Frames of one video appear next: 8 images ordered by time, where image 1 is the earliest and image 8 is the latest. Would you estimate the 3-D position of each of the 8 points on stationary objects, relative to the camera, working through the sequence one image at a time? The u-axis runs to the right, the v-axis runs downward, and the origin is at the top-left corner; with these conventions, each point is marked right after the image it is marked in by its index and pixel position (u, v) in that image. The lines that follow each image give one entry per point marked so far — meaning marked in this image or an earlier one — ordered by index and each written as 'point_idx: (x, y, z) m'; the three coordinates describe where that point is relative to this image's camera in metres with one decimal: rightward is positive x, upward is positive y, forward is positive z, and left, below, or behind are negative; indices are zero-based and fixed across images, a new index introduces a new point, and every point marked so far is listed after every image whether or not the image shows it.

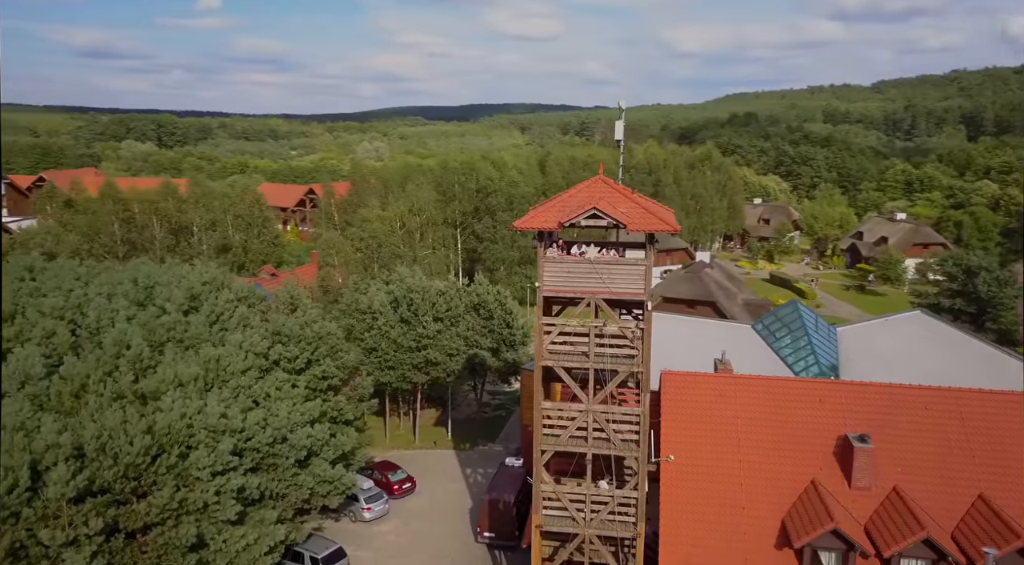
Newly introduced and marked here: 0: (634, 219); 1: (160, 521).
0: (+2.6, +1.4, +17.6) m
1: (-8.0, -5.5, +18.4) m
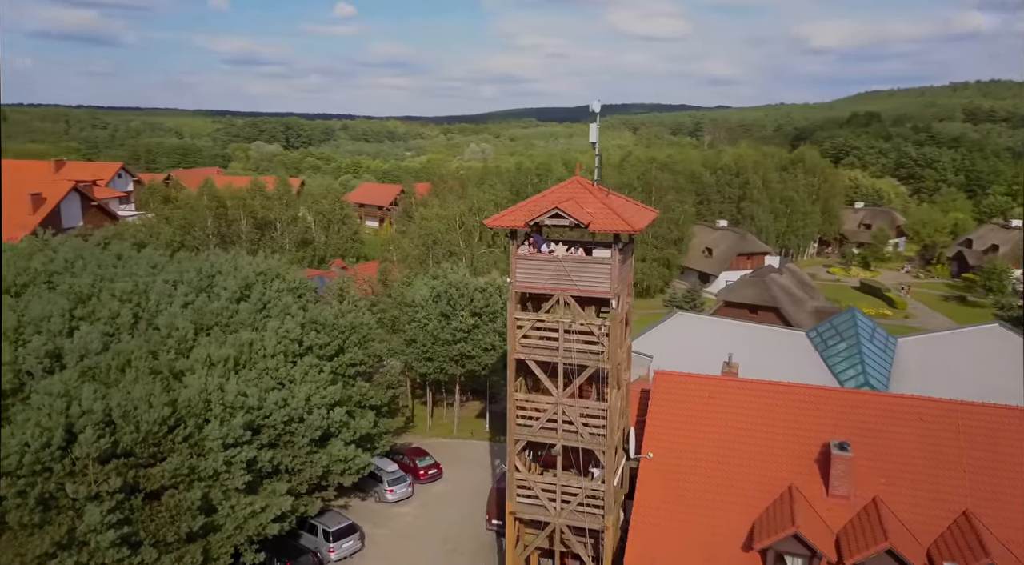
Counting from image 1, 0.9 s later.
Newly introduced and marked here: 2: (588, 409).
0: (+1.9, +1.4, +18.2) m
1: (-8.6, -5.2, +20.6) m
2: (+1.8, -3.0, +19.2) m
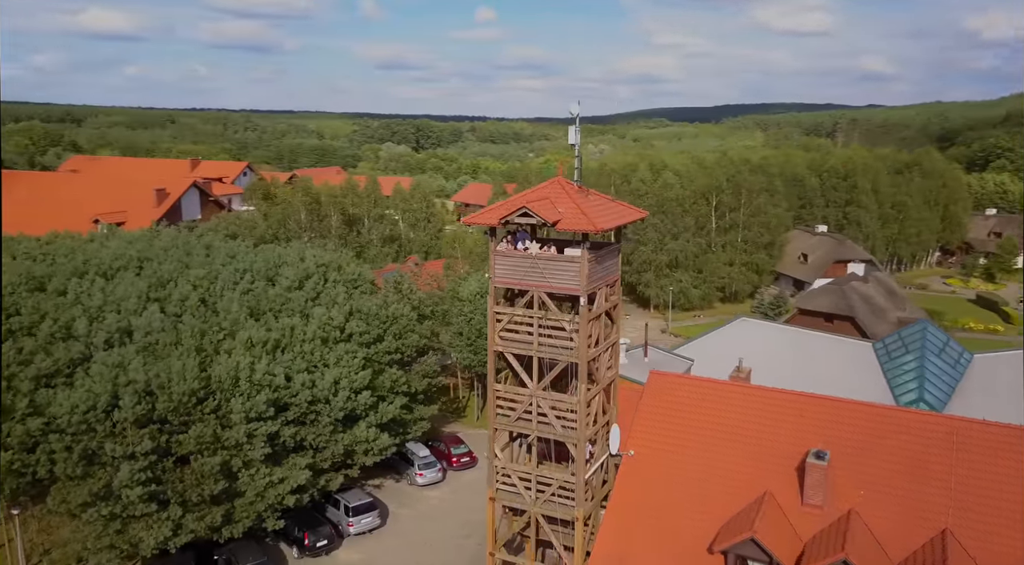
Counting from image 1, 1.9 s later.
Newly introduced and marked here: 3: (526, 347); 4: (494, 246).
0: (+1.3, +1.5, +18.8) m
1: (-8.9, -4.8, +22.9) m
2: (+1.2, -3.0, +19.8) m
3: (+0.4, -1.6, +19.9) m
4: (-0.4, +0.9, +19.8) m
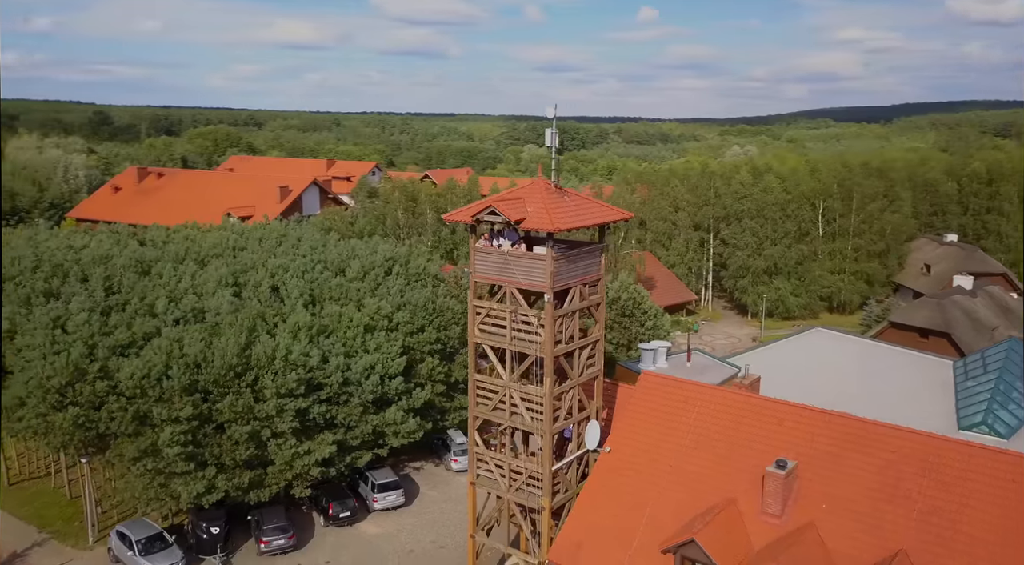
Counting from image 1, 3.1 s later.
0: (+0.5, +1.6, +19.6) m
1: (-8.9, -4.4, +25.6) m
2: (+0.4, -2.9, +20.6) m
3: (-0.3, -1.5, +20.8) m
4: (-1.0, +1.0, +20.9) m
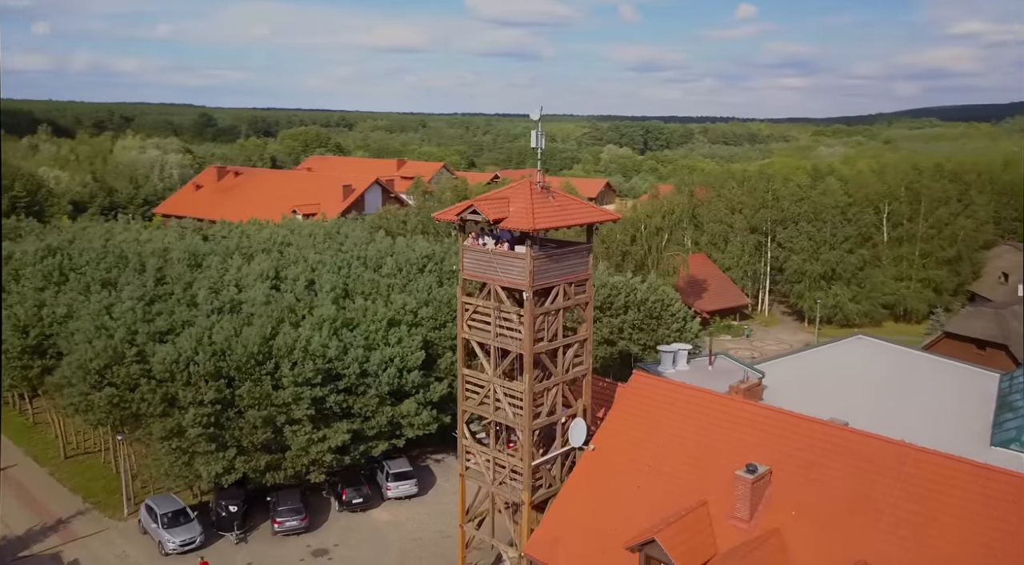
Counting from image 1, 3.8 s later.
0: (0.0, +1.6, +20.0) m
1: (-8.7, -4.1, +27.1) m
2: (0.0, -2.8, +21.0) m
3: (-0.7, -1.4, +21.3) m
4: (-1.3, +1.1, +21.5) m
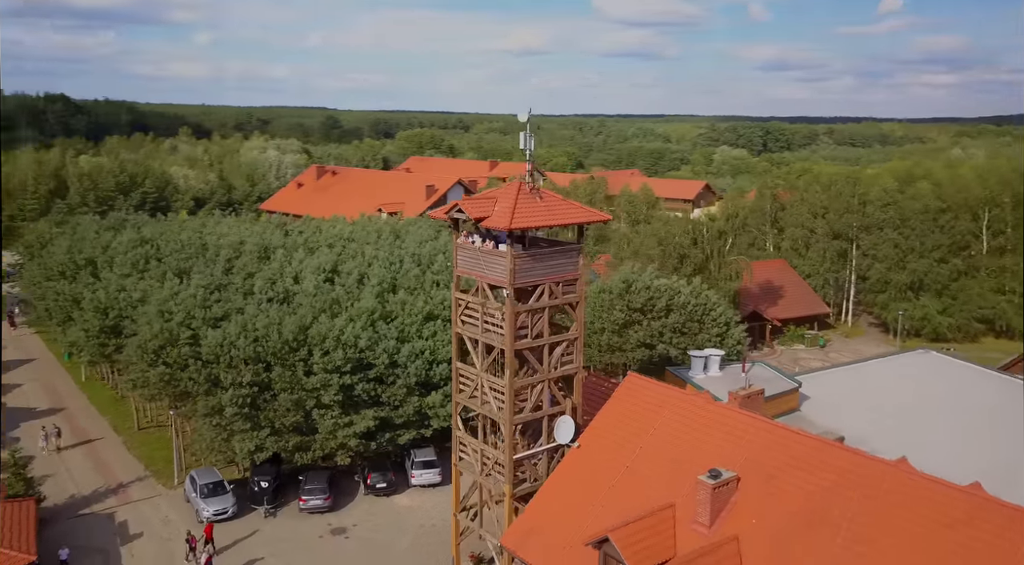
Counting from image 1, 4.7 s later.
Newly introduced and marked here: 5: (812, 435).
0: (-0.4, +1.7, +20.6) m
1: (-8.1, -3.8, +28.9) m
2: (-0.4, -2.7, +21.6) m
3: (-1.0, -1.3, +22.0) m
4: (-1.5, +1.2, +22.2) m
5: (+6.9, -3.5, +18.5) m
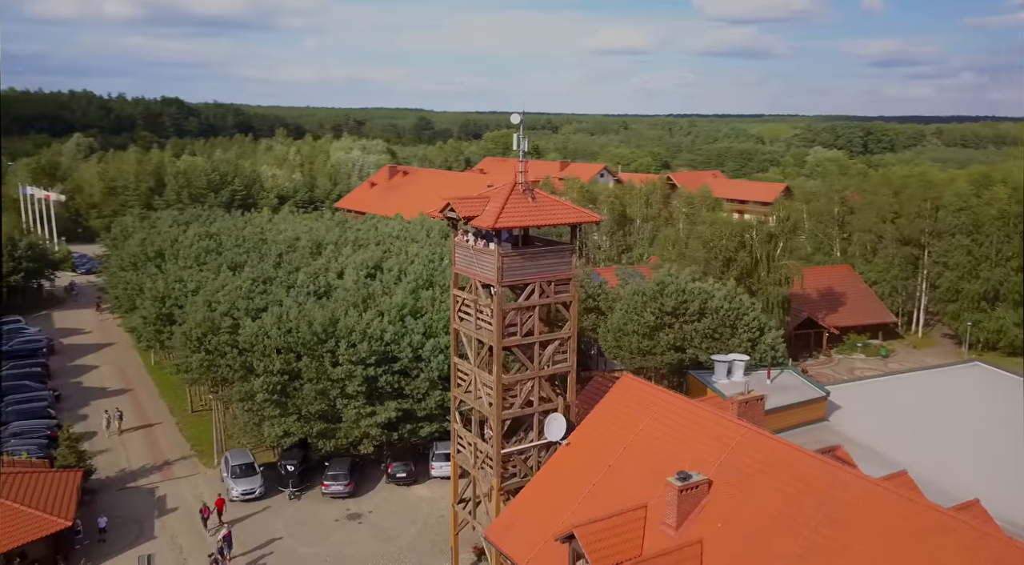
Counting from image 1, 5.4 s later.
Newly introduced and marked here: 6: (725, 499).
0: (-0.7, +1.7, +21.1) m
1: (-7.4, -3.6, +30.3) m
2: (-0.7, -2.7, +22.1) m
3: (-1.2, -1.2, +22.5) m
4: (-1.6, +1.3, +22.8) m
5: (+6.1, -3.6, +18.1) m
6: (+4.8, -4.9, +18.0) m
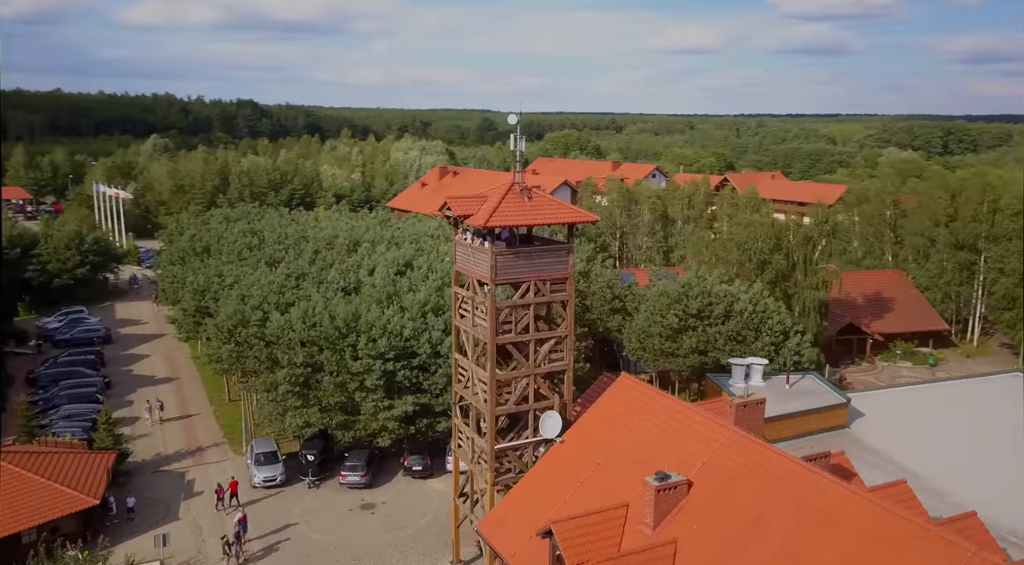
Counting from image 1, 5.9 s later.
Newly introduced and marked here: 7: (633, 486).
0: (-0.9, +1.8, +21.4) m
1: (-6.8, -3.5, +31.2) m
2: (-0.9, -2.6, +22.4) m
3: (-1.3, -1.2, +22.8) m
4: (-1.6, +1.4, +23.2) m
5: (+5.6, -3.6, +17.8) m
6: (+4.3, -4.9, +17.8) m
7: (+2.9, -4.9, +19.4) m
